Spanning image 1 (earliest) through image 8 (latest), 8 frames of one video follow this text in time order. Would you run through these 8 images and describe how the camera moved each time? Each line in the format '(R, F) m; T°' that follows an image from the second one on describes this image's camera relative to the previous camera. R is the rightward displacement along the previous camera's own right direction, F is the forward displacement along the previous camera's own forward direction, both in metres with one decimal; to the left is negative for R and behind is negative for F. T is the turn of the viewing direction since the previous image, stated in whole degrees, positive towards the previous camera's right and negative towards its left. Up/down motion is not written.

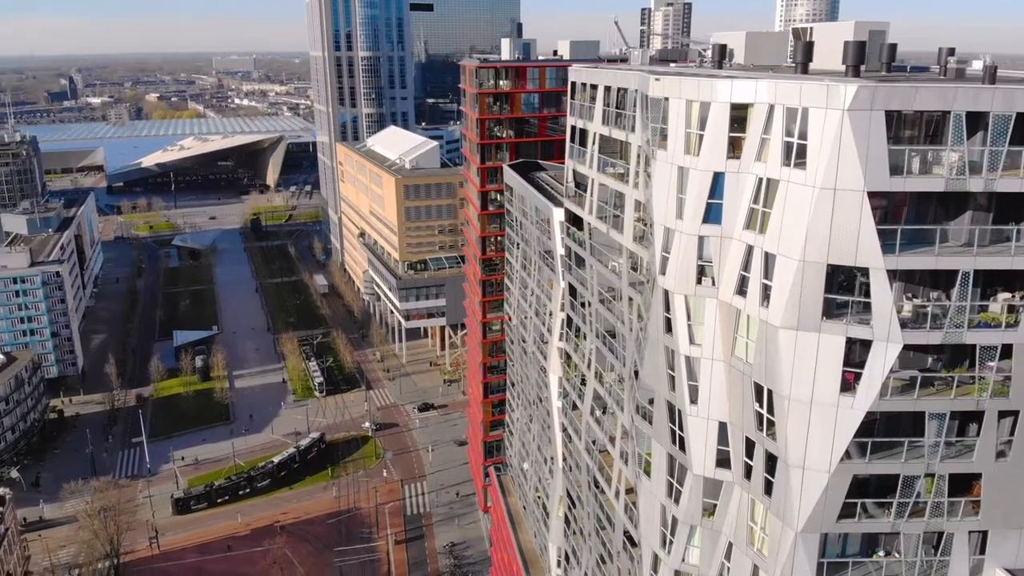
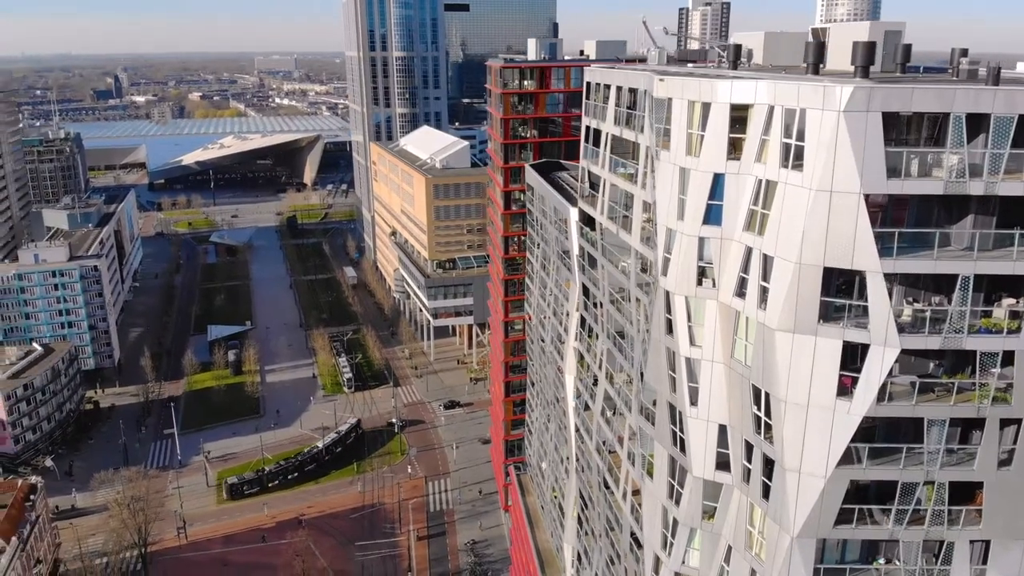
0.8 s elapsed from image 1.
(+0.8, -0.1) m; -2°
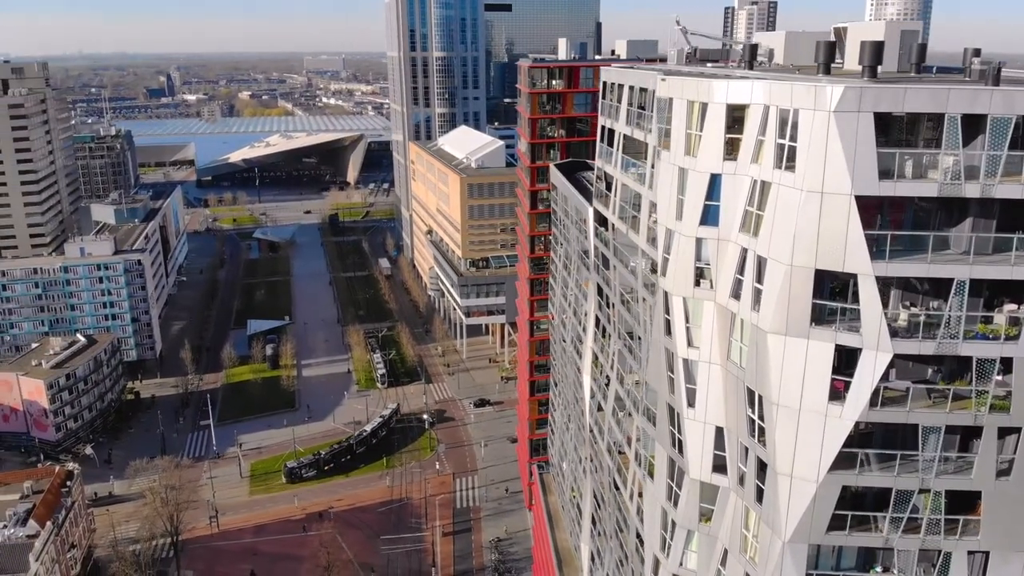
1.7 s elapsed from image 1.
(+1.0, -0.1) m; -3°
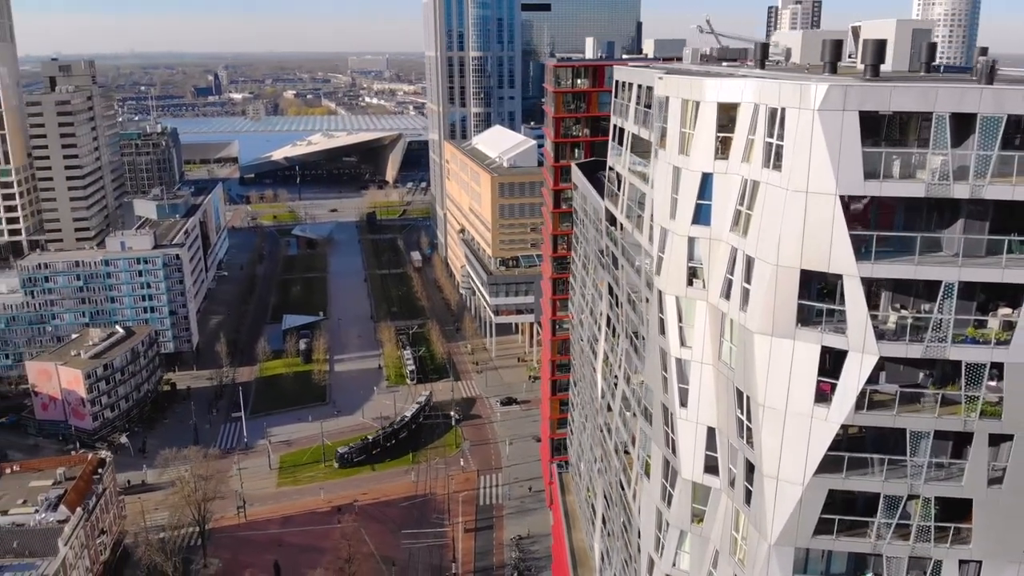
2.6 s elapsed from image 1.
(+1.0, -0.1) m; -3°
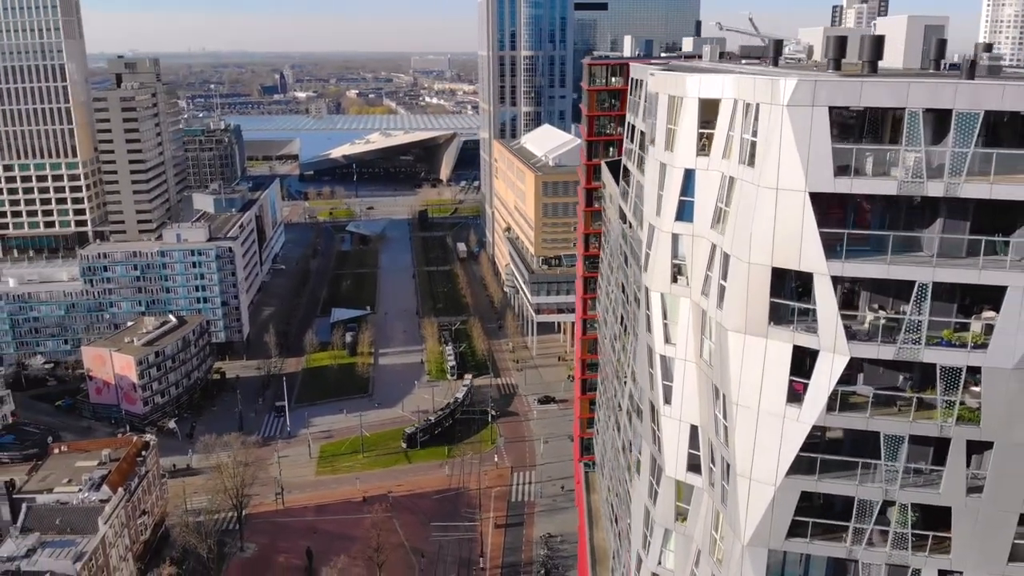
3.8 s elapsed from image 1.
(+1.6, -0.1) m; -4°
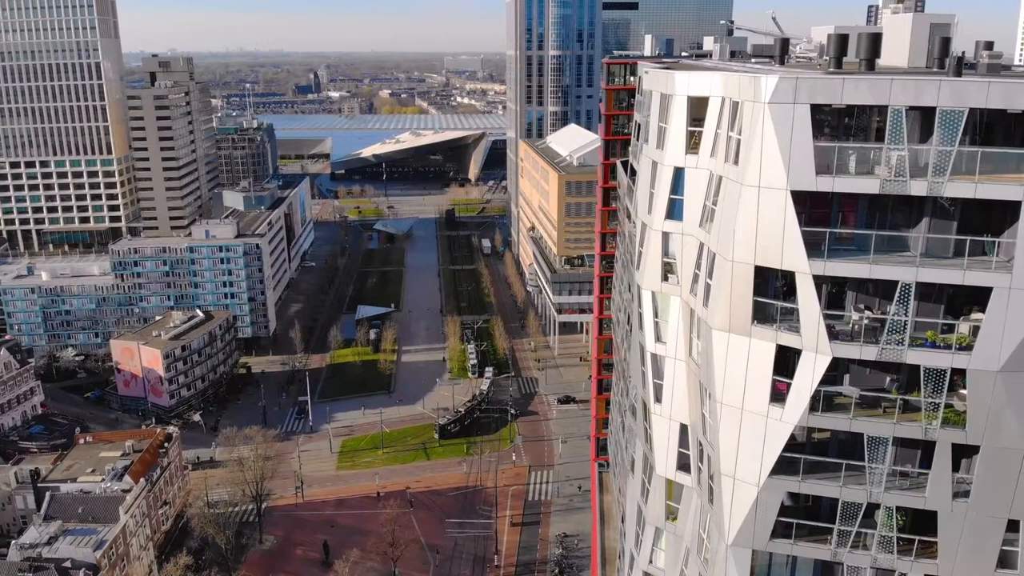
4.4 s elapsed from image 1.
(+0.9, -0.1) m; -2°
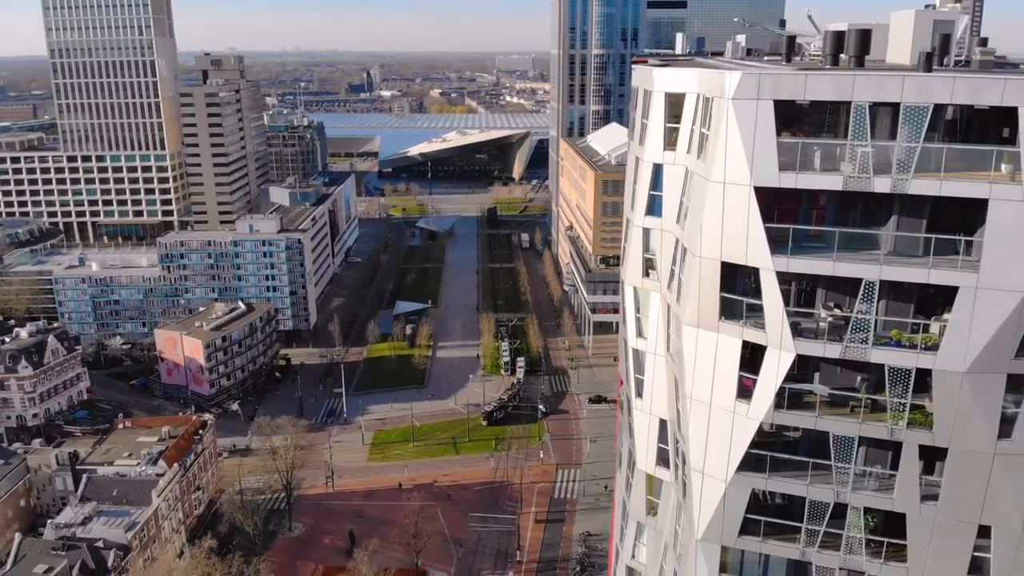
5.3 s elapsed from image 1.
(+1.4, -0.2) m; -3°
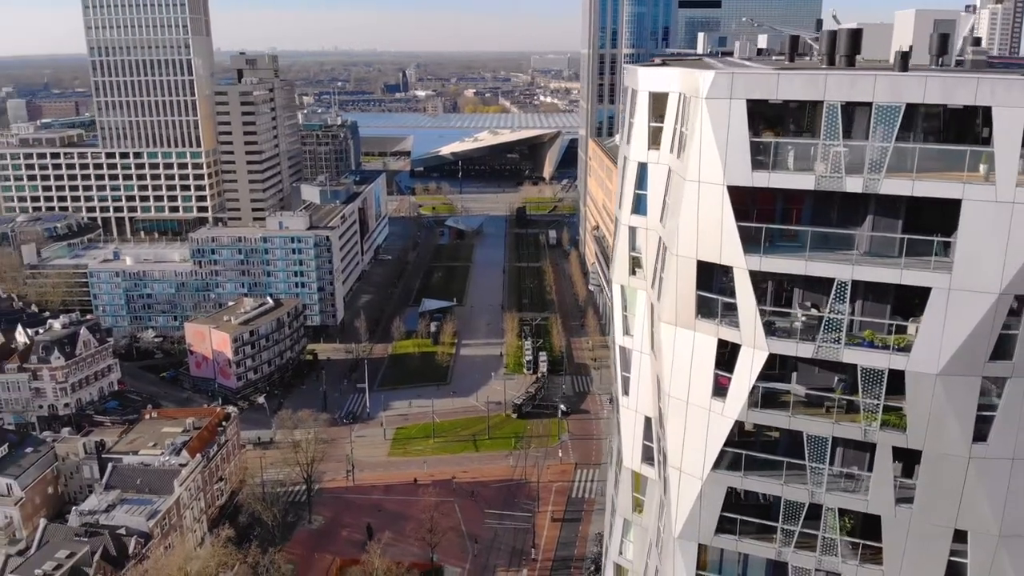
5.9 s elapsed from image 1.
(+1.0, -0.2) m; -2°
